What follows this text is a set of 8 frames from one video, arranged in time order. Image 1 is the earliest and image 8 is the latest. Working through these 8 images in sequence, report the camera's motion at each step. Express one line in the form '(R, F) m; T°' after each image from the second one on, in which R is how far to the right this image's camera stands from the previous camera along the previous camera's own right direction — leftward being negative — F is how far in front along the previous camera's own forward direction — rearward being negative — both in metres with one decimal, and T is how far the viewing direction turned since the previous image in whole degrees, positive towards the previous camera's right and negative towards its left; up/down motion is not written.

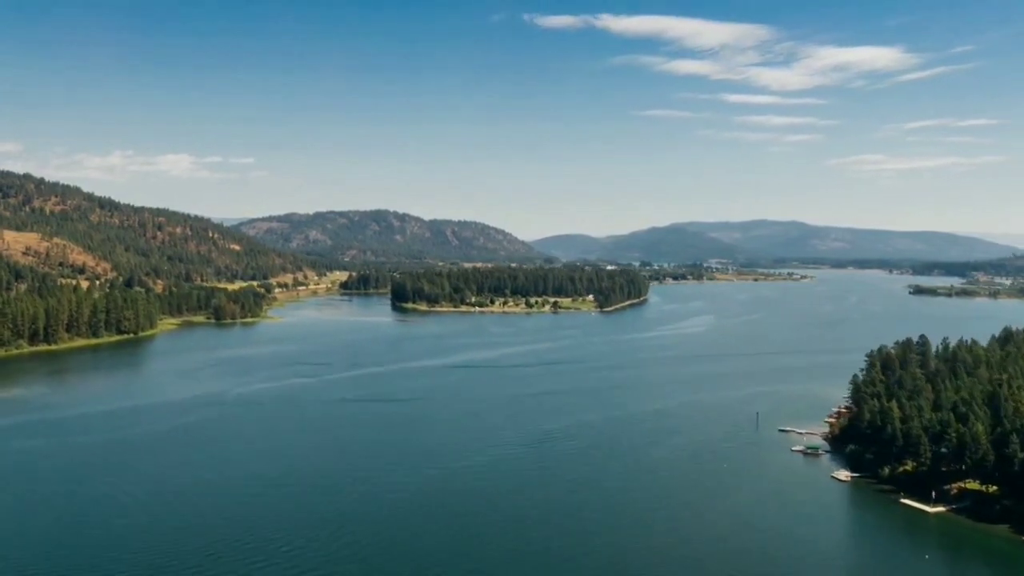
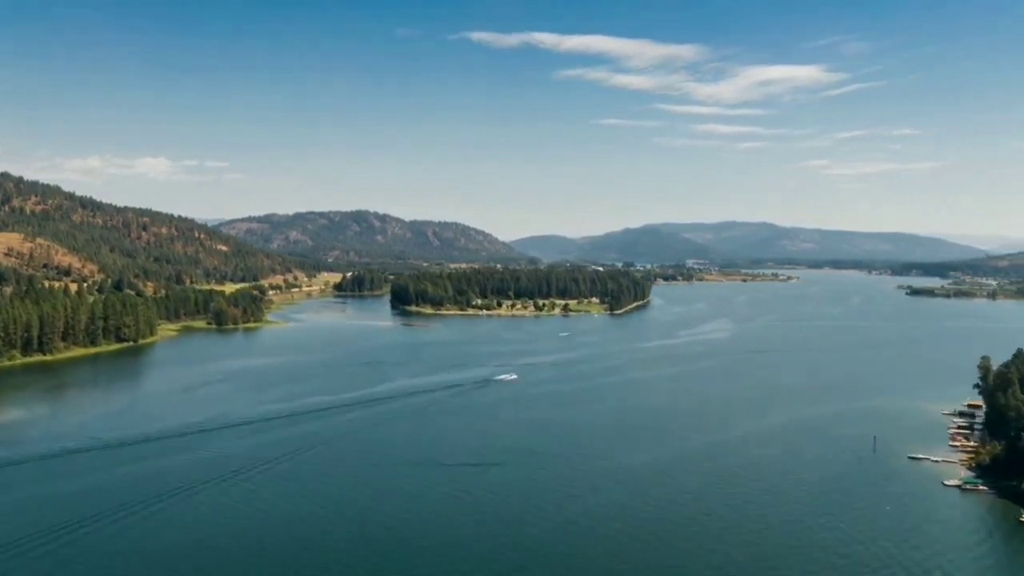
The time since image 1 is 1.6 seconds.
(-2.3, +3.0) m; +1°
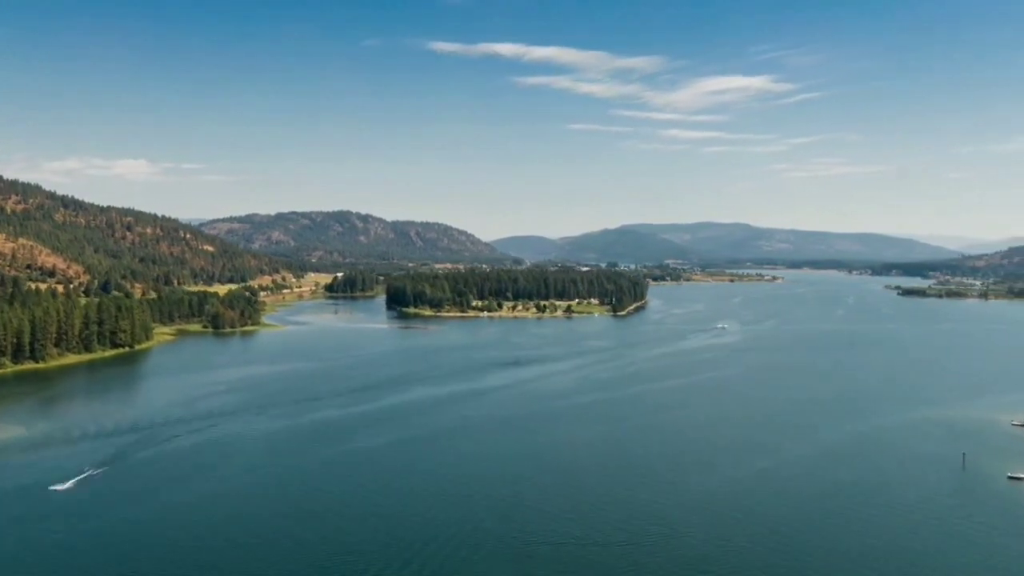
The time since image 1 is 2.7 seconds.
(-1.5, +1.9) m; +1°
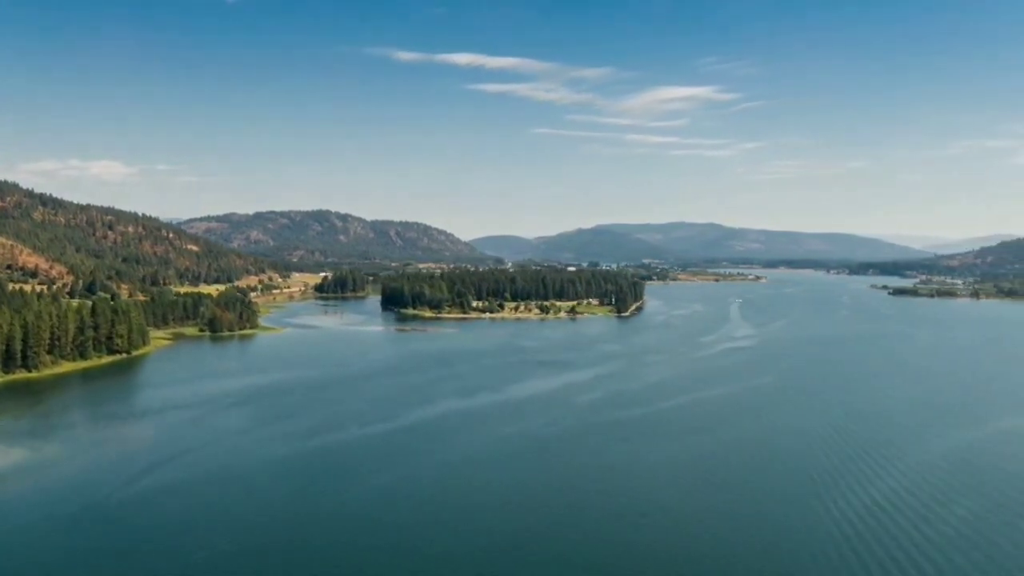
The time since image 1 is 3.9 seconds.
(-1.8, +2.2) m; +1°
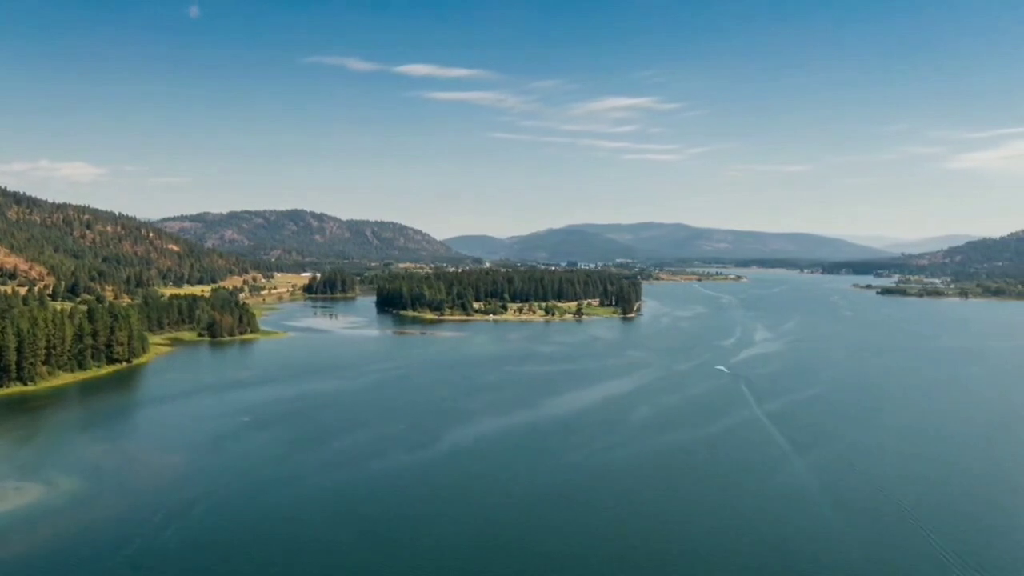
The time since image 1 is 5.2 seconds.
(-2.2, +2.5) m; +1°
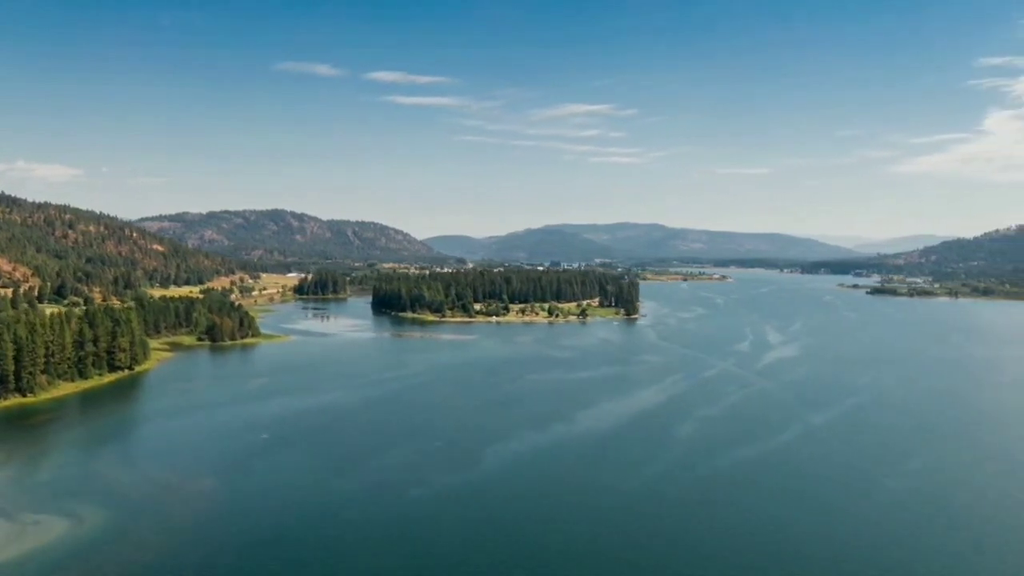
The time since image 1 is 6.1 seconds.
(-1.6, +1.7) m; +1°
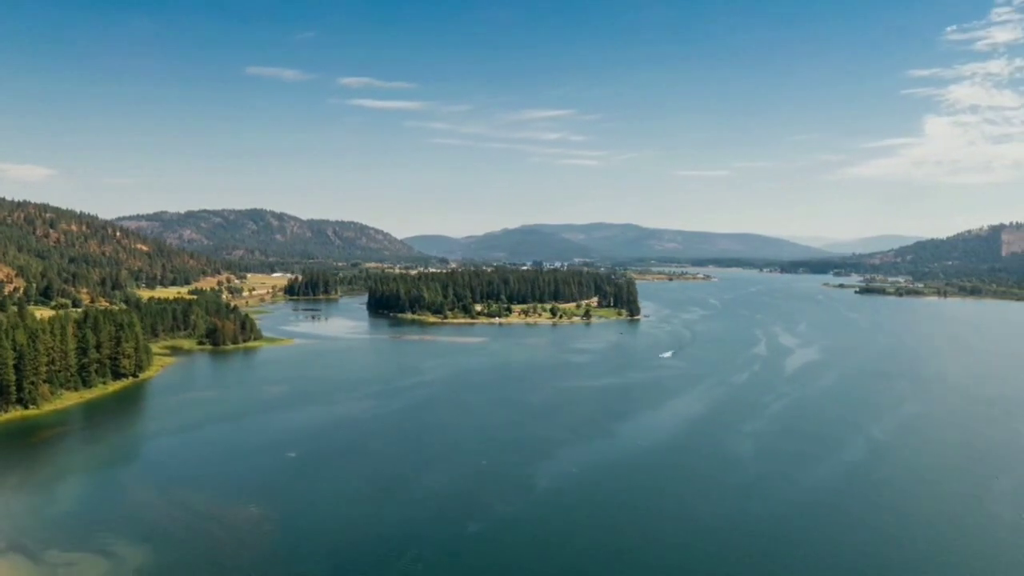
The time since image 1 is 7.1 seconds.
(-1.6, +1.7) m; +1°
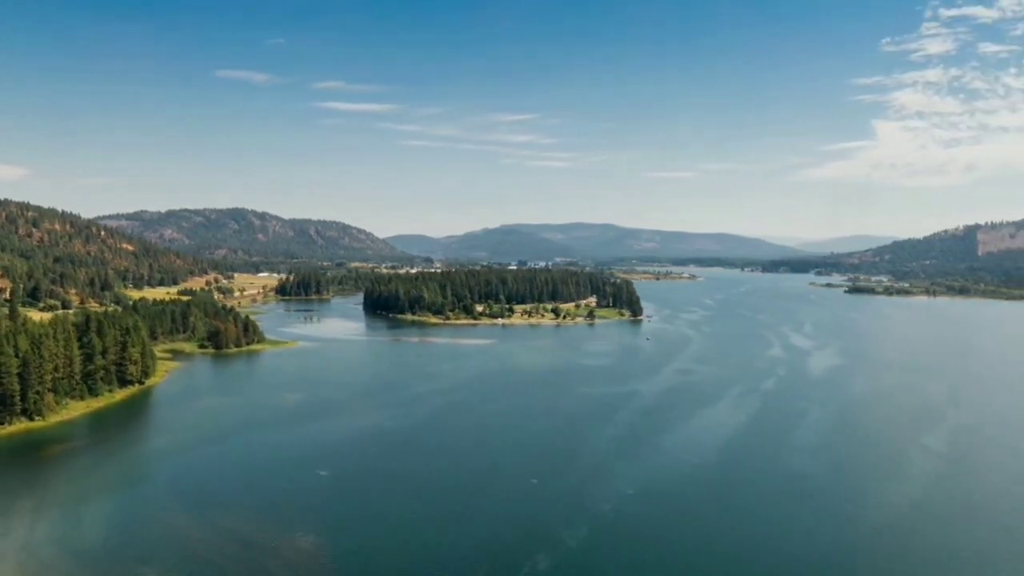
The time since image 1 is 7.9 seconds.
(-1.4, +1.4) m; +1°
